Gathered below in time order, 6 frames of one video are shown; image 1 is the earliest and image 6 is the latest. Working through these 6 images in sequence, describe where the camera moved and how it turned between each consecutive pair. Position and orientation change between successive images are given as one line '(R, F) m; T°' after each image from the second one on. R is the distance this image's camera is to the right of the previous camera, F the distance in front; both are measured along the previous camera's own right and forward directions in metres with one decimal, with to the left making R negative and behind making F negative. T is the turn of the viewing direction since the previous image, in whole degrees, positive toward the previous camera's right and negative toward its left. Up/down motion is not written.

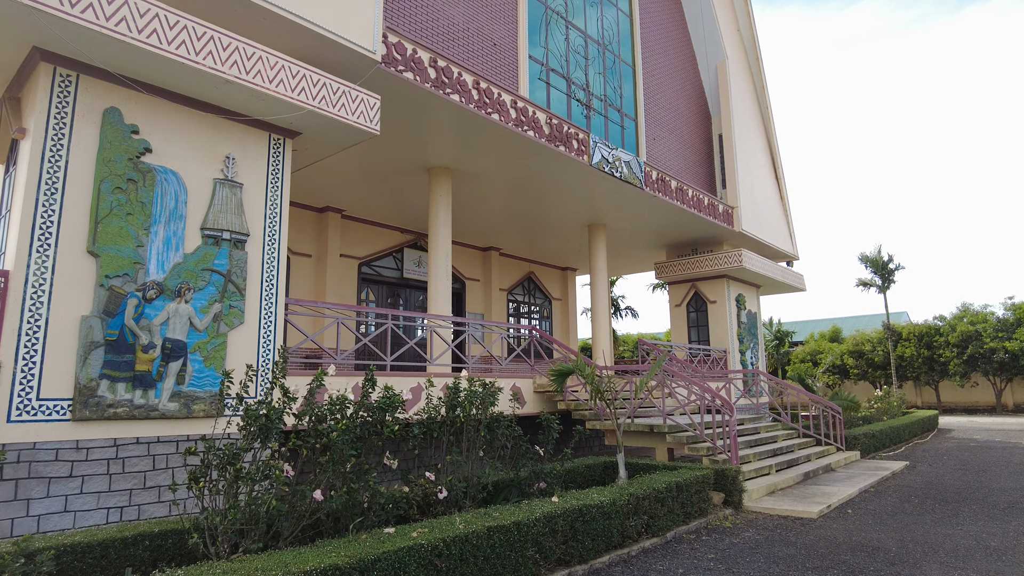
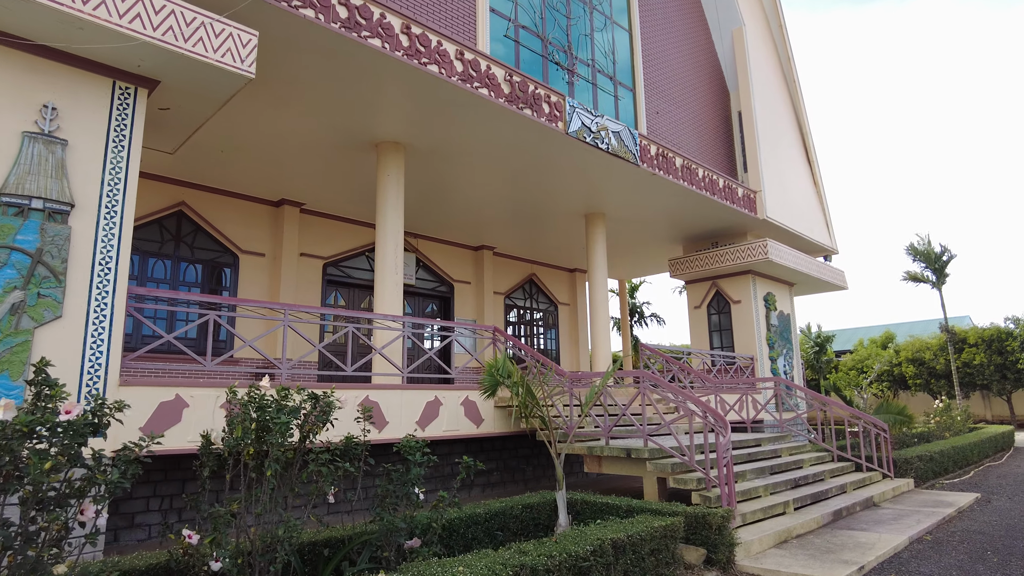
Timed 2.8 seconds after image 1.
(+1.0, +1.7) m; -4°
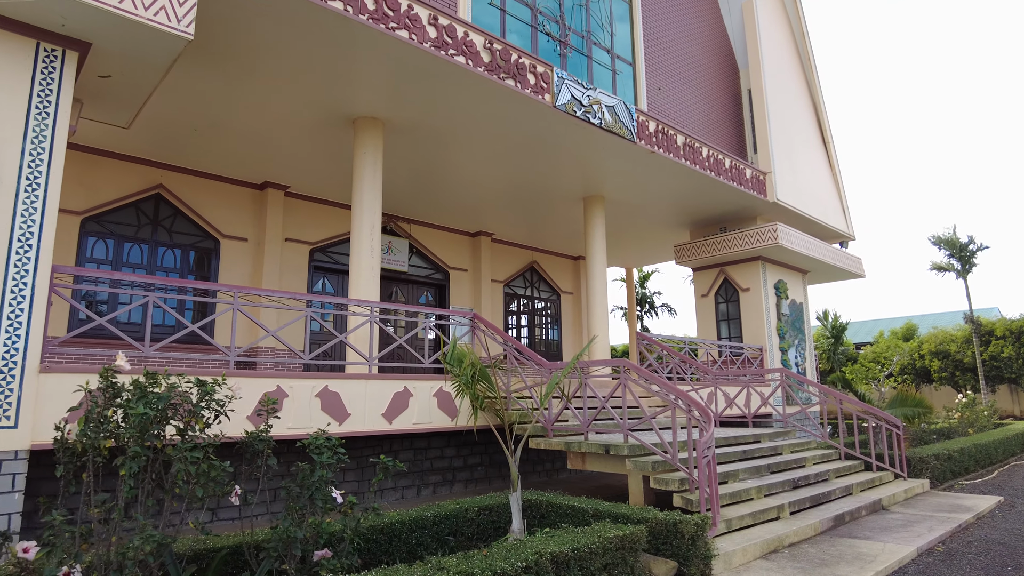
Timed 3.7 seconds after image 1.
(+0.4, +0.5) m; -2°
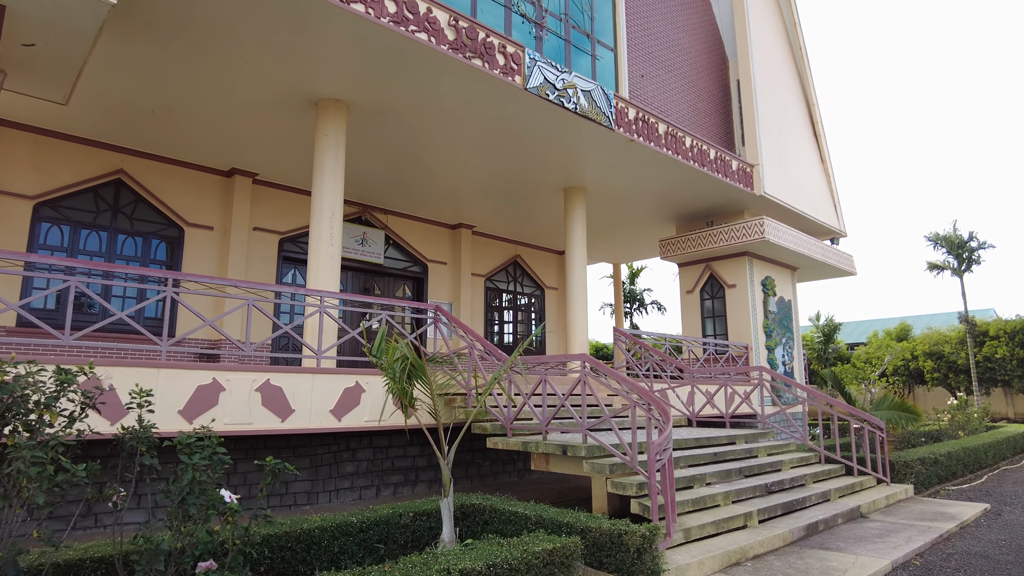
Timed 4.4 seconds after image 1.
(+0.4, +0.4) m; 0°
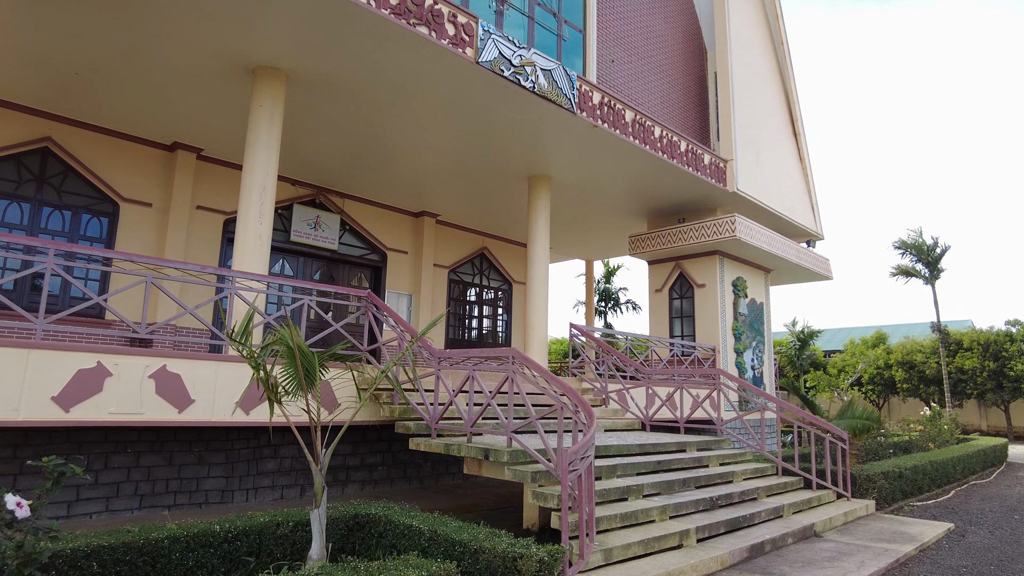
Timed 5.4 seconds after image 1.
(+0.5, +0.5) m; +1°
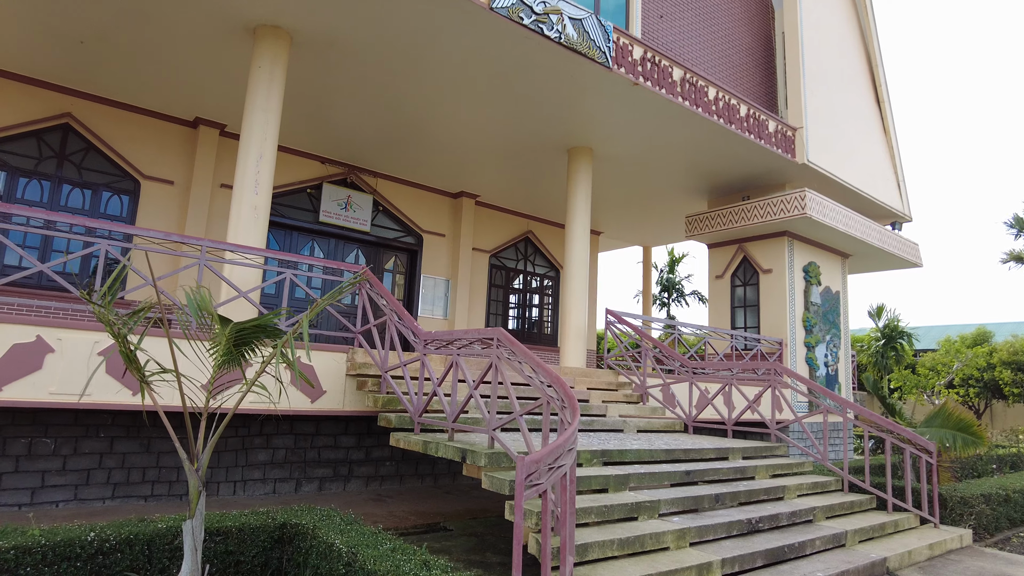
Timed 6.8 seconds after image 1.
(+0.5, +0.9) m; -6°
